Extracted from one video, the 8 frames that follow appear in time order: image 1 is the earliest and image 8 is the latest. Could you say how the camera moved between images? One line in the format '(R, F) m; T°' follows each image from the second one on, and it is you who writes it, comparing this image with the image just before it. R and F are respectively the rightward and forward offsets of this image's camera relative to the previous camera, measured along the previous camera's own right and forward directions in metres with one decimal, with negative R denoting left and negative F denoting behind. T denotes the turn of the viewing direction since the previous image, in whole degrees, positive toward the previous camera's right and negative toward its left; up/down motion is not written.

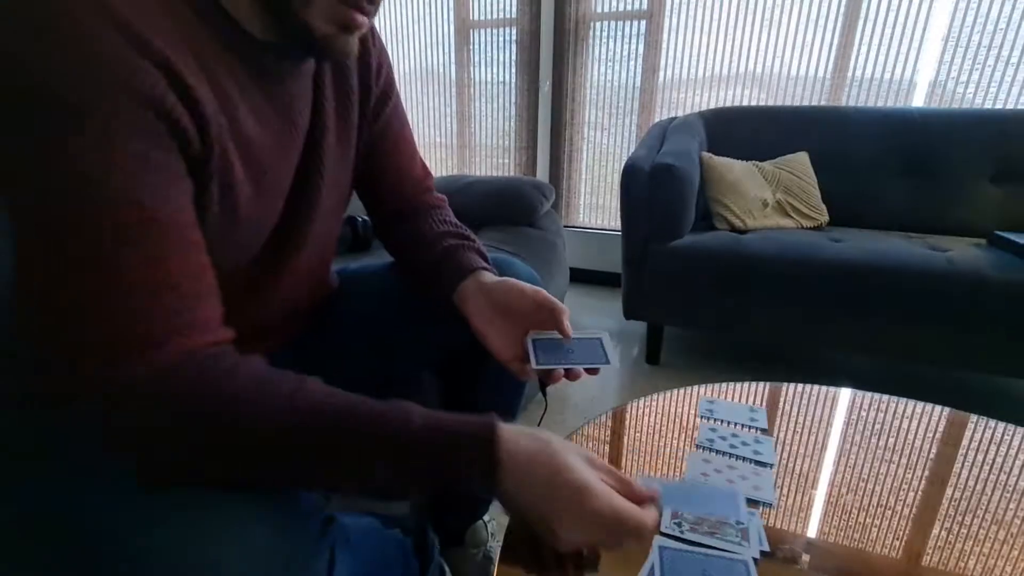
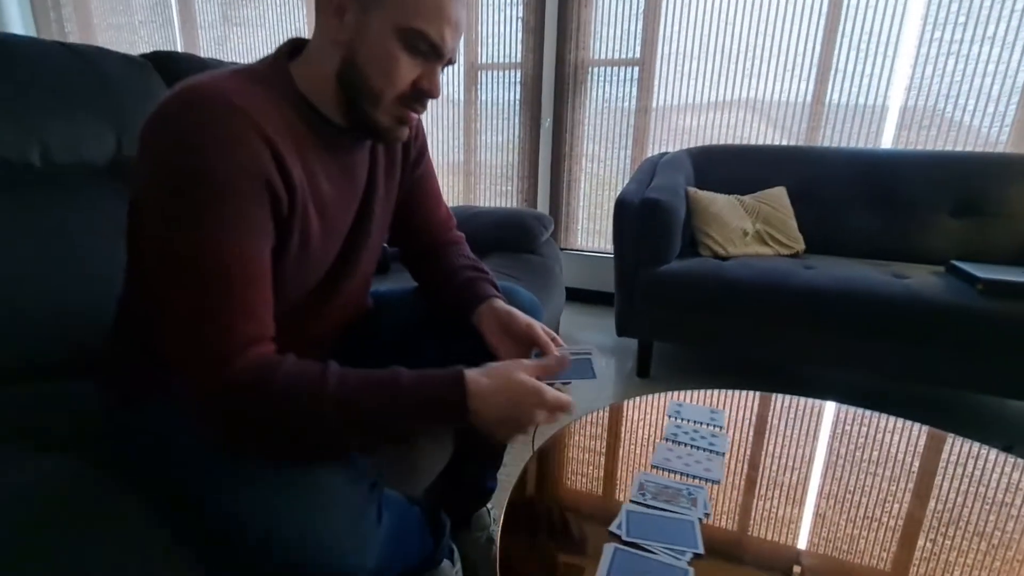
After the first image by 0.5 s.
(0.0, -0.2) m; 0°
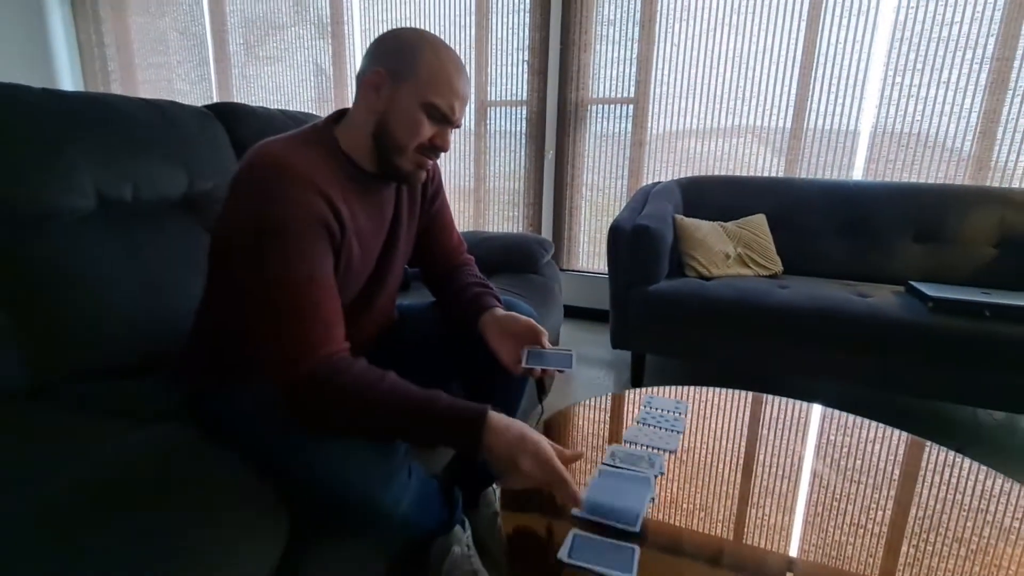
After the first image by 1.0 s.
(0.0, -0.2) m; -1°
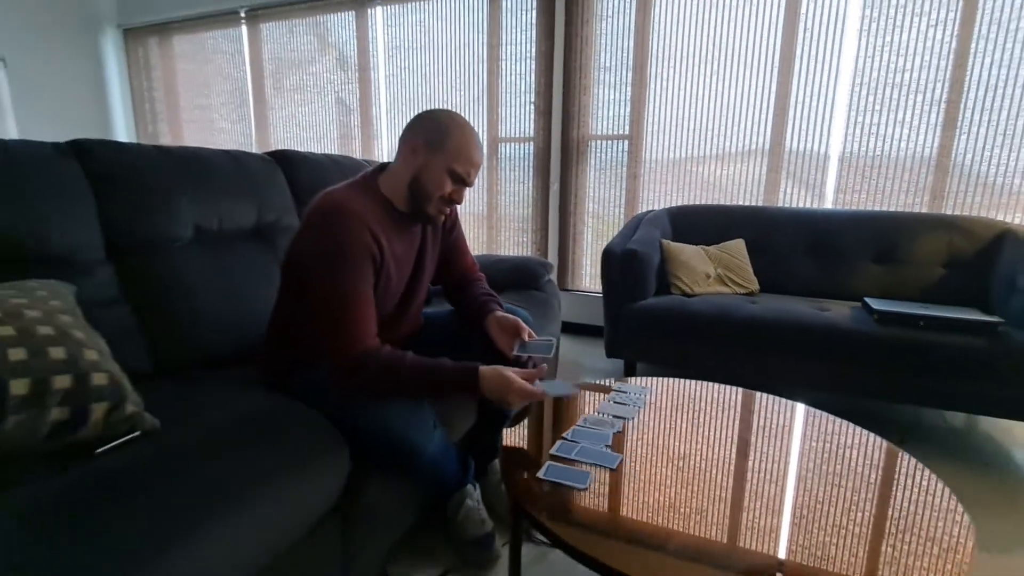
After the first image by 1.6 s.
(0.0, -0.3) m; -1°
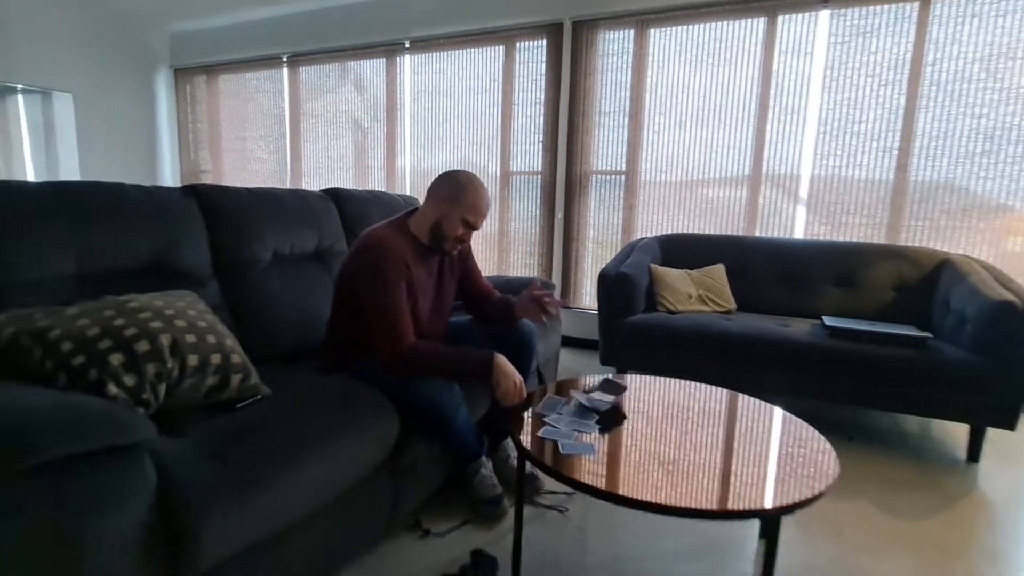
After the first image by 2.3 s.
(0.0, -0.4) m; -1°
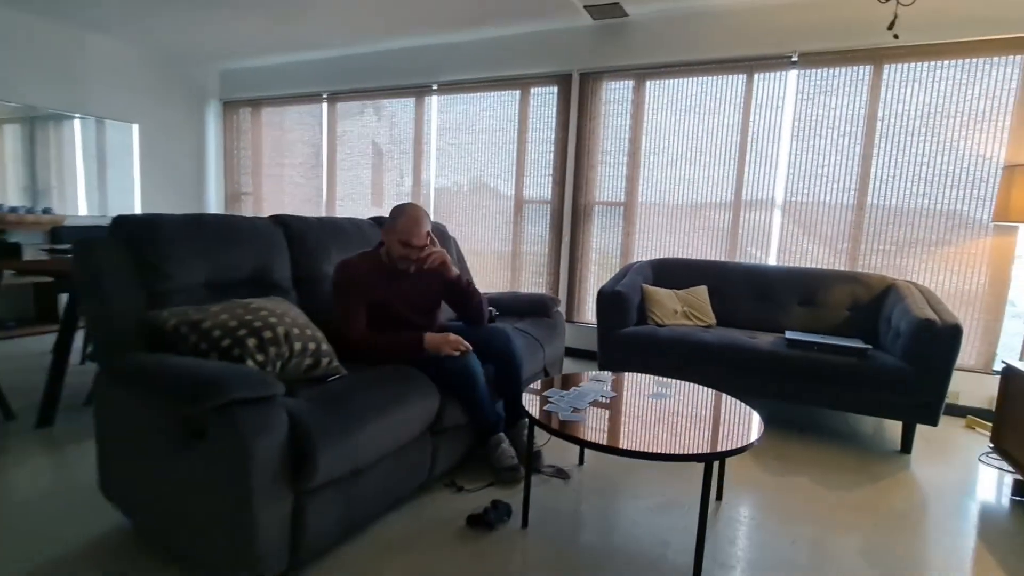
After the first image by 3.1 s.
(0.0, -0.4) m; -1°
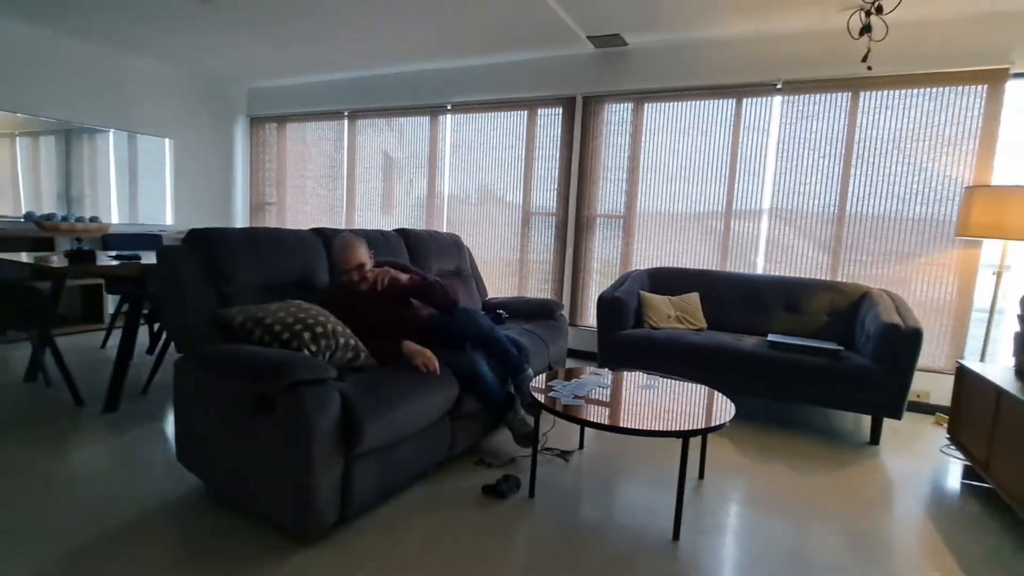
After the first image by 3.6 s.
(0.0, -0.3) m; -1°
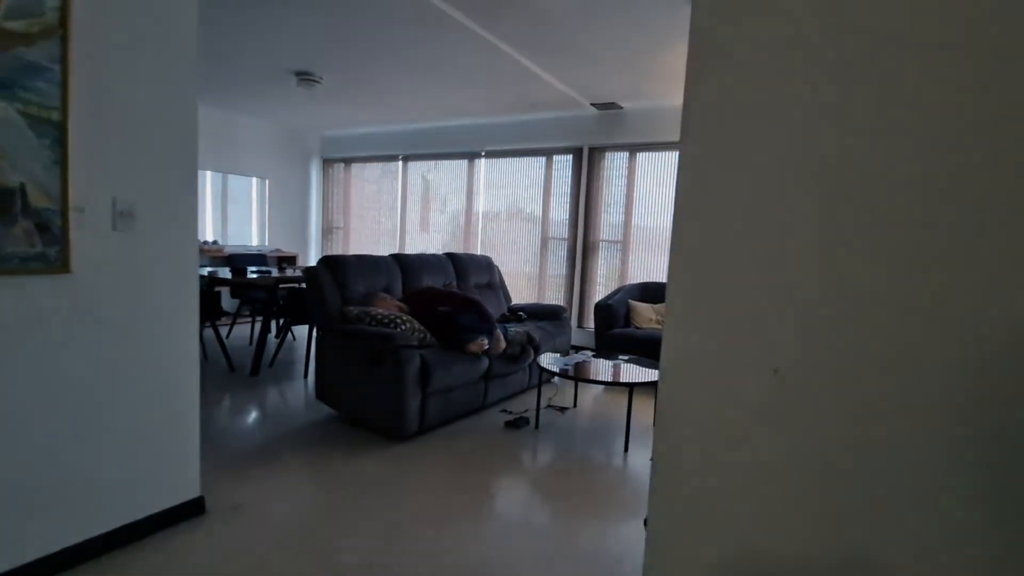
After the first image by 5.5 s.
(+0.1, -1.1) m; -3°
